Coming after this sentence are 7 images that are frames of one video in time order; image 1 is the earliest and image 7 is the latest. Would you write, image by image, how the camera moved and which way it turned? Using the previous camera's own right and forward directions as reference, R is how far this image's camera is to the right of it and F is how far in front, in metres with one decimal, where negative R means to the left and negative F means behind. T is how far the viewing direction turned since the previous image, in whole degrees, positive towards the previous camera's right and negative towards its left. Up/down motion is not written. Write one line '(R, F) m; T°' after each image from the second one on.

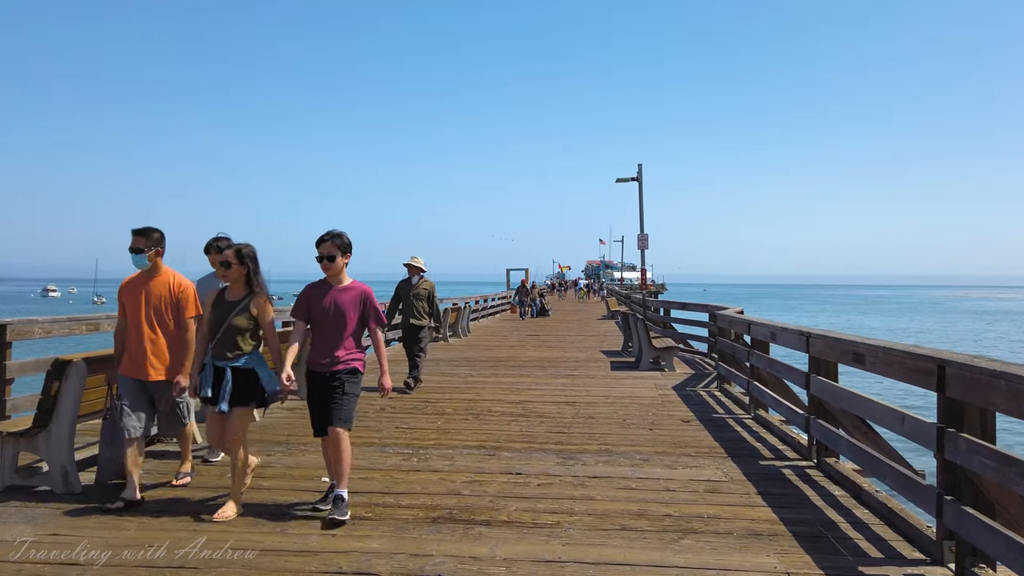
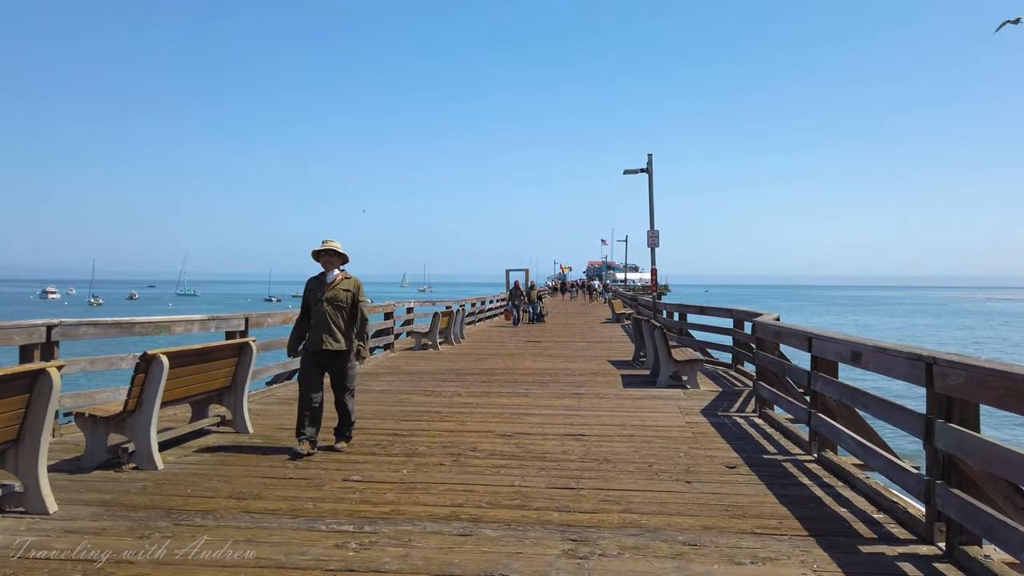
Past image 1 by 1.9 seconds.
(+0.1, +1.6) m; 0°
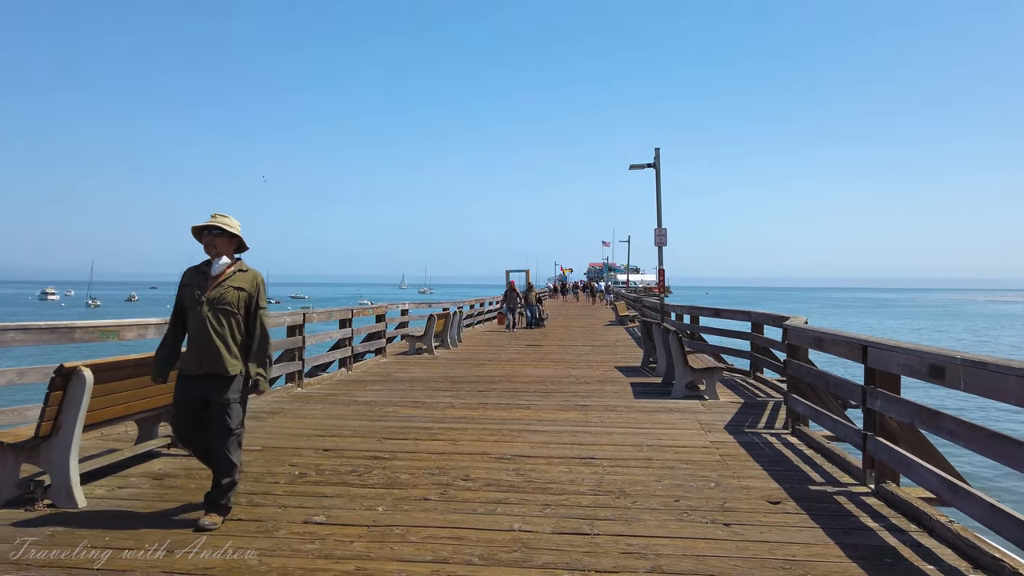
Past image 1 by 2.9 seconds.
(0.0, +0.9) m; 0°
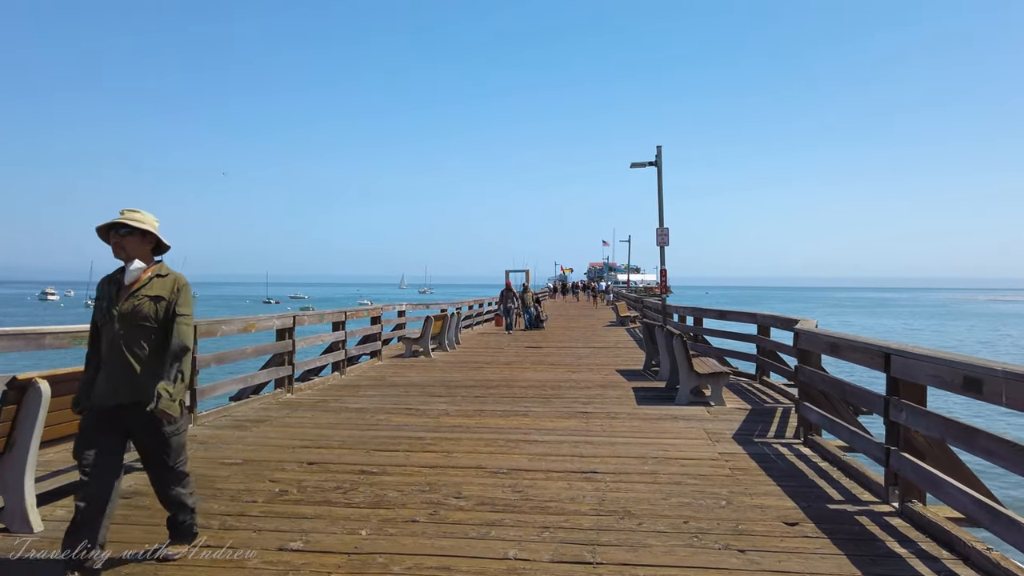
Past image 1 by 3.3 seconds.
(0.0, +0.3) m; 0°
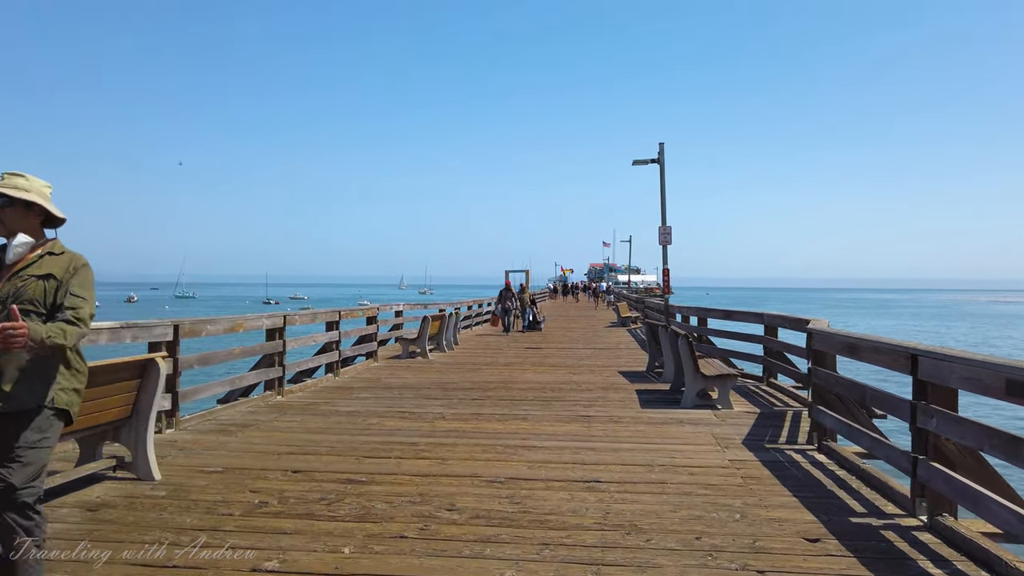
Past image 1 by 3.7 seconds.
(0.0, +0.3) m; 0°
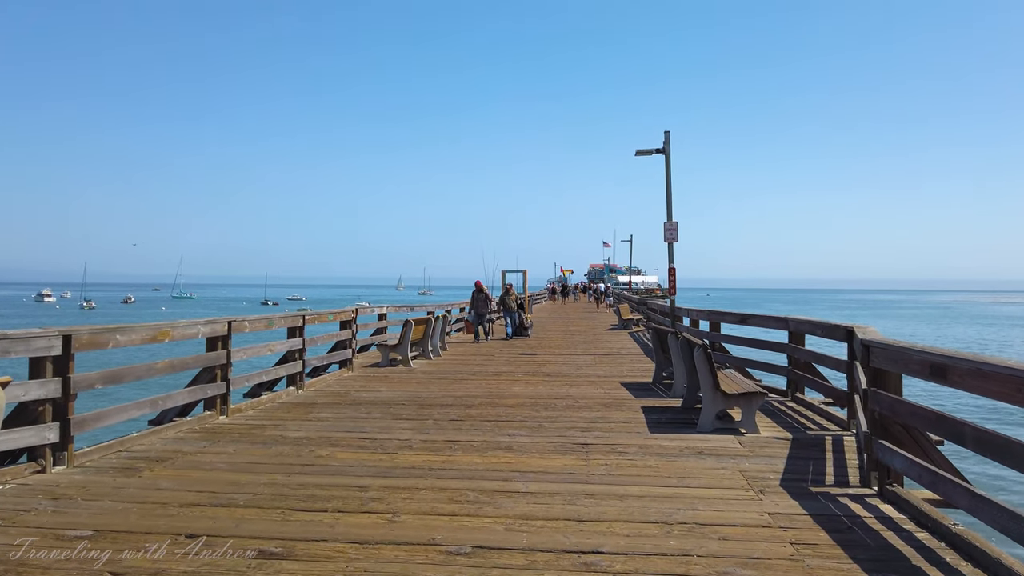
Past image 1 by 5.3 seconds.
(+0.1, +1.3) m; 0°
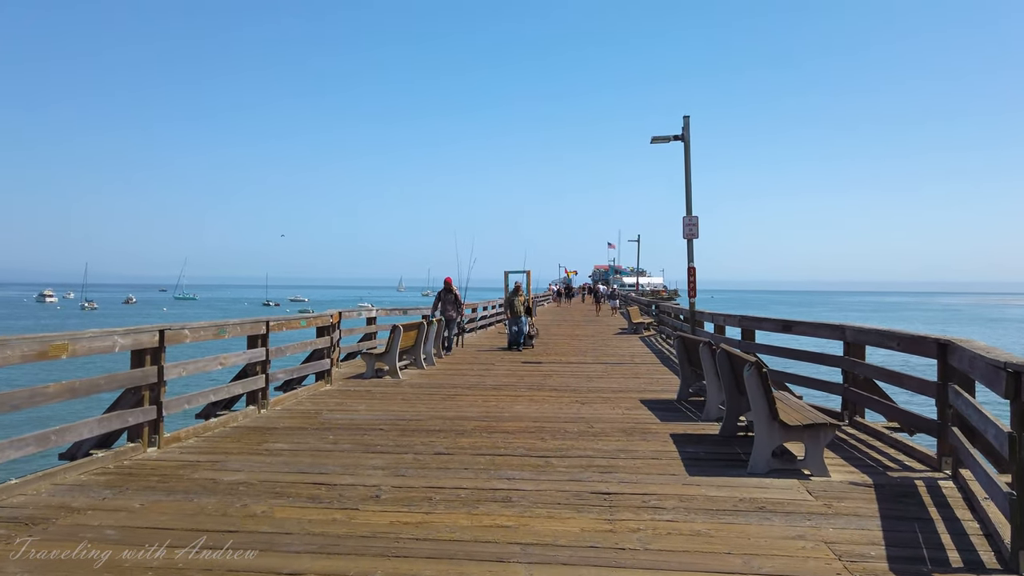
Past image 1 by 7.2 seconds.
(0.0, +1.4) m; 0°
